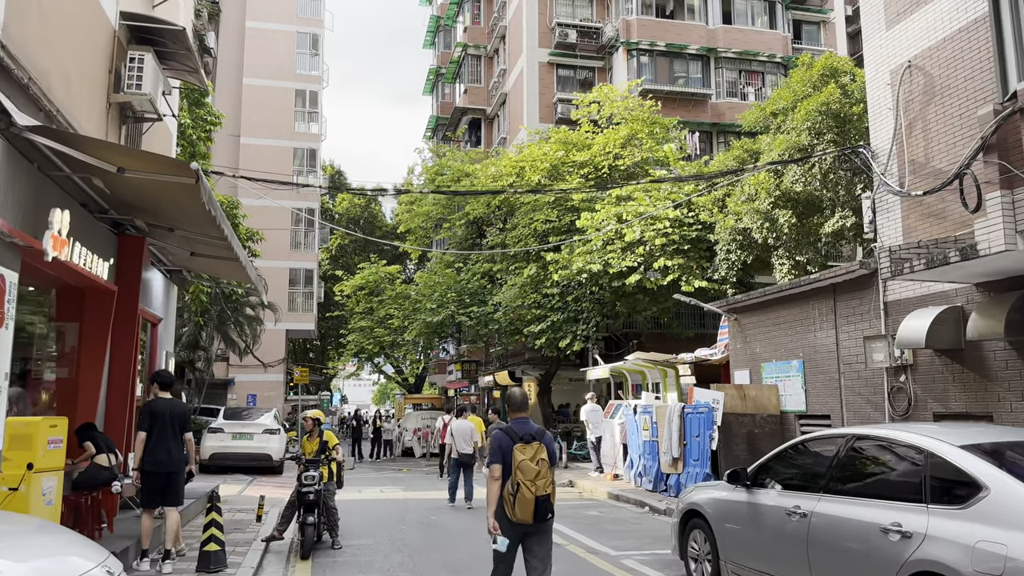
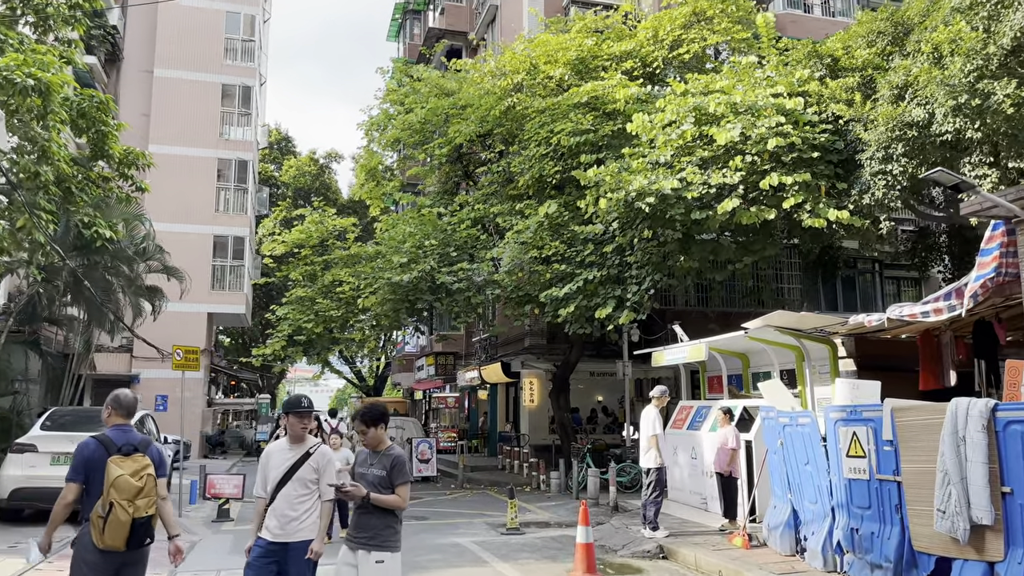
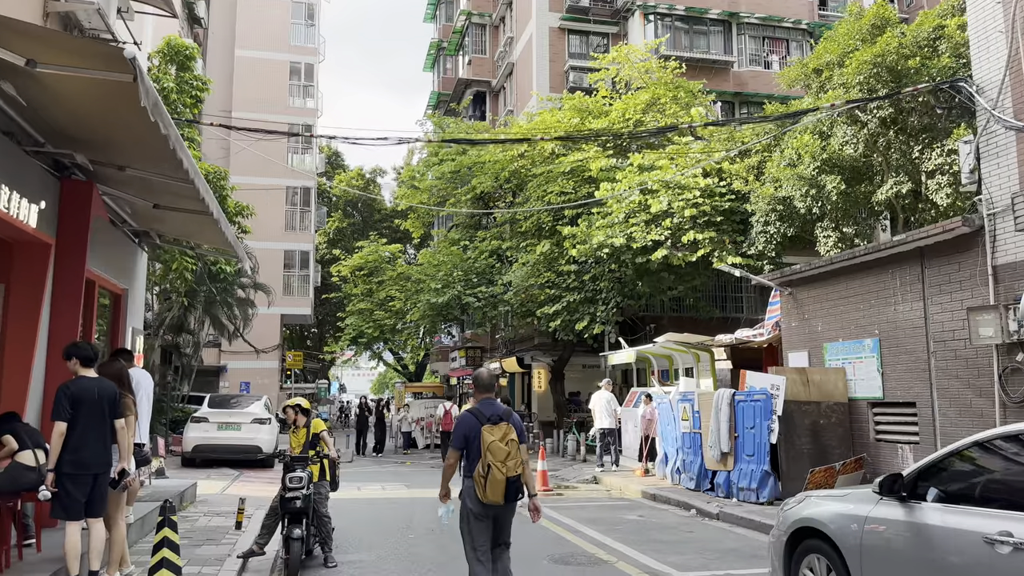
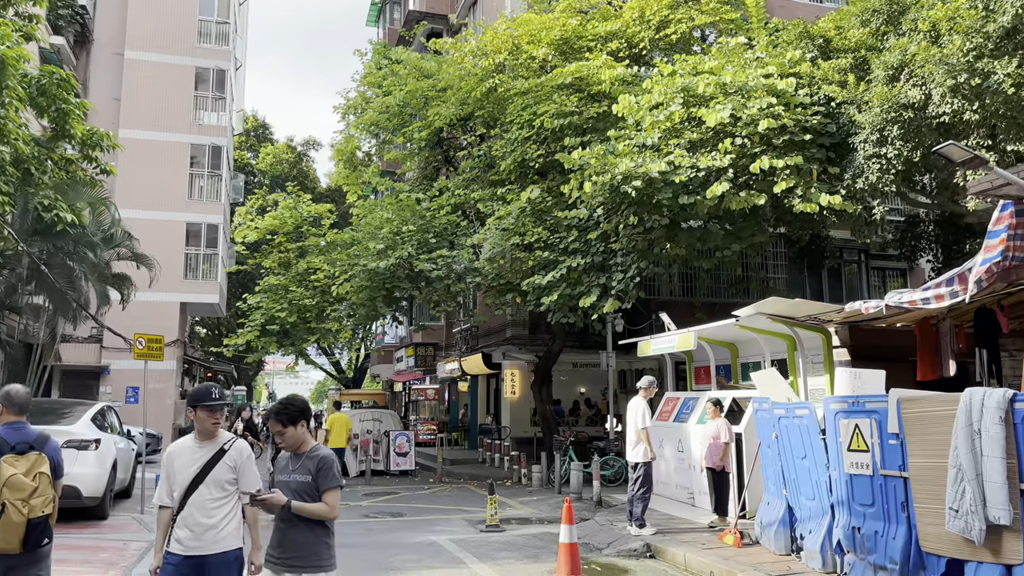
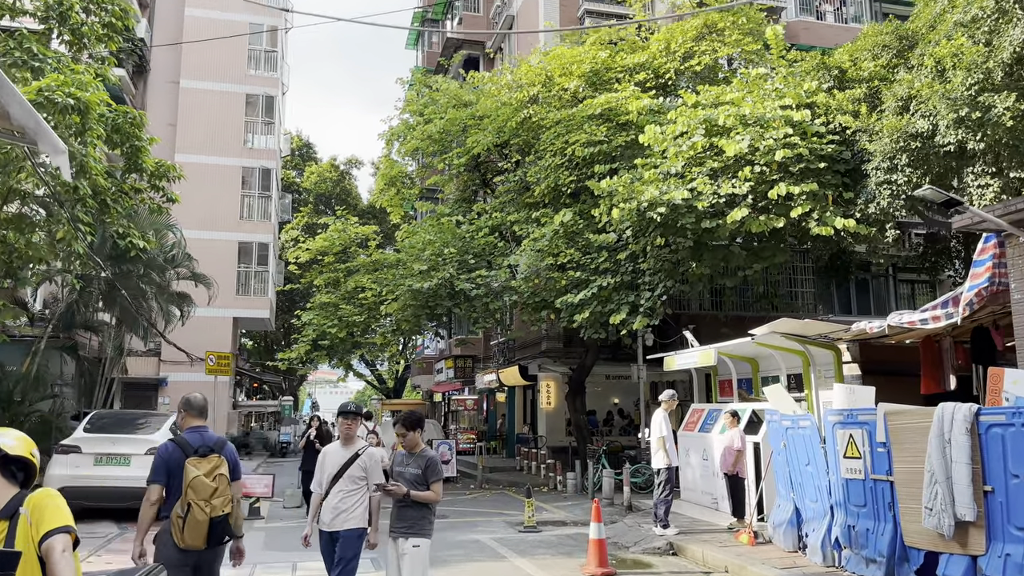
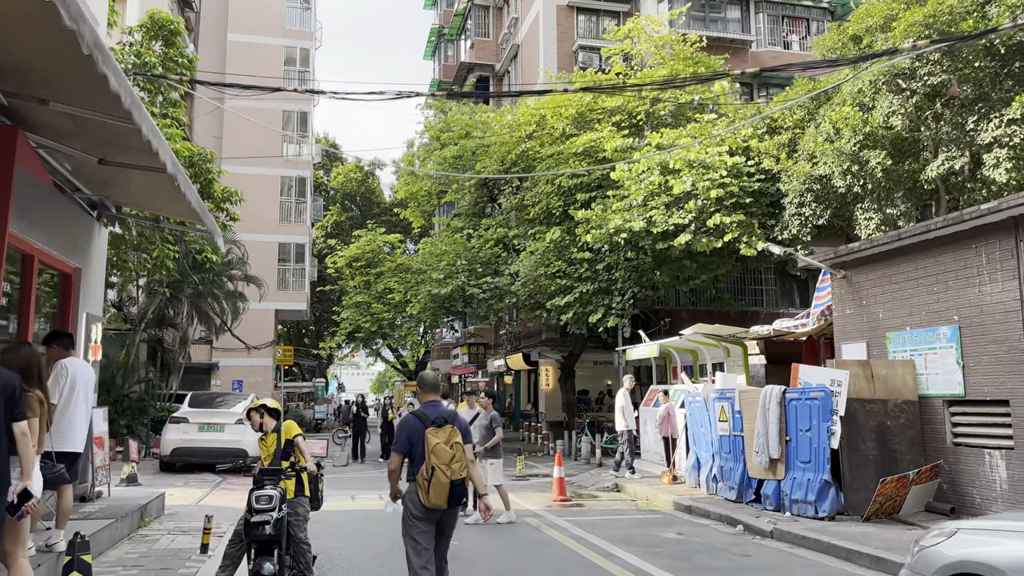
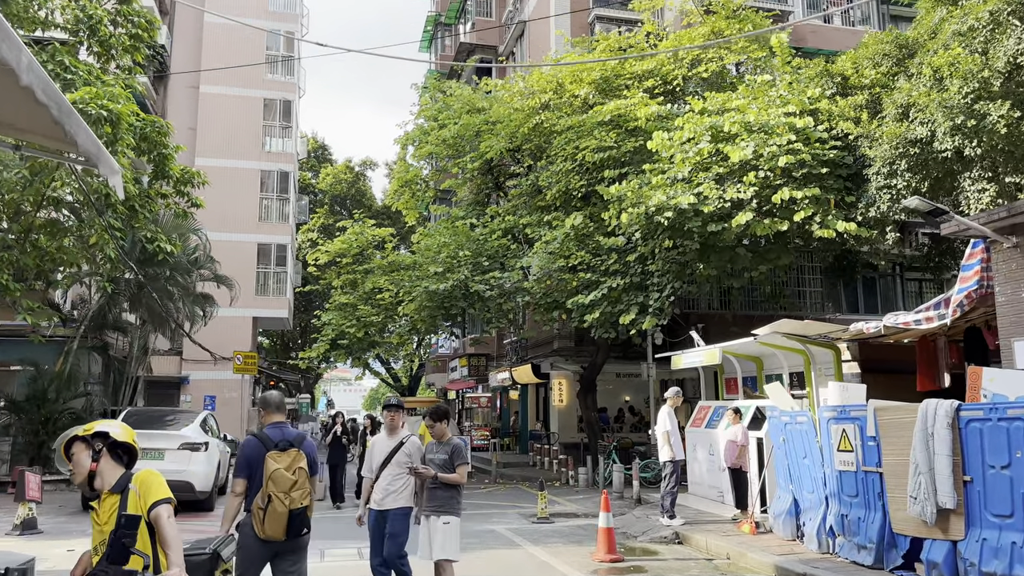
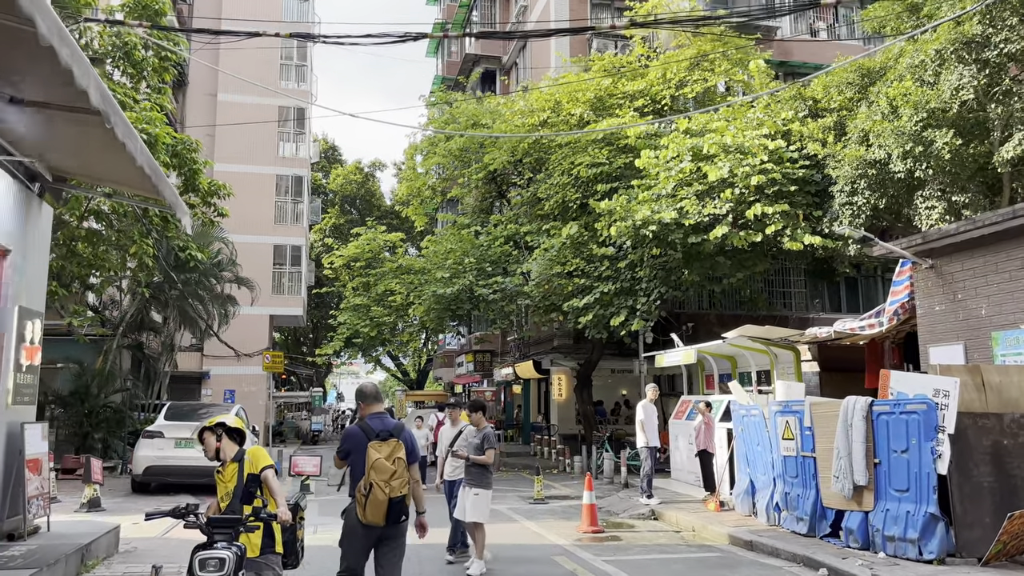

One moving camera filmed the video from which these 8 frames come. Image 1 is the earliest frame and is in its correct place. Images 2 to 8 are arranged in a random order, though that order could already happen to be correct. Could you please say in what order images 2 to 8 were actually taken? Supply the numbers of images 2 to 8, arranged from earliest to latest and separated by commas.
3, 6, 8, 7, 5, 2, 4
